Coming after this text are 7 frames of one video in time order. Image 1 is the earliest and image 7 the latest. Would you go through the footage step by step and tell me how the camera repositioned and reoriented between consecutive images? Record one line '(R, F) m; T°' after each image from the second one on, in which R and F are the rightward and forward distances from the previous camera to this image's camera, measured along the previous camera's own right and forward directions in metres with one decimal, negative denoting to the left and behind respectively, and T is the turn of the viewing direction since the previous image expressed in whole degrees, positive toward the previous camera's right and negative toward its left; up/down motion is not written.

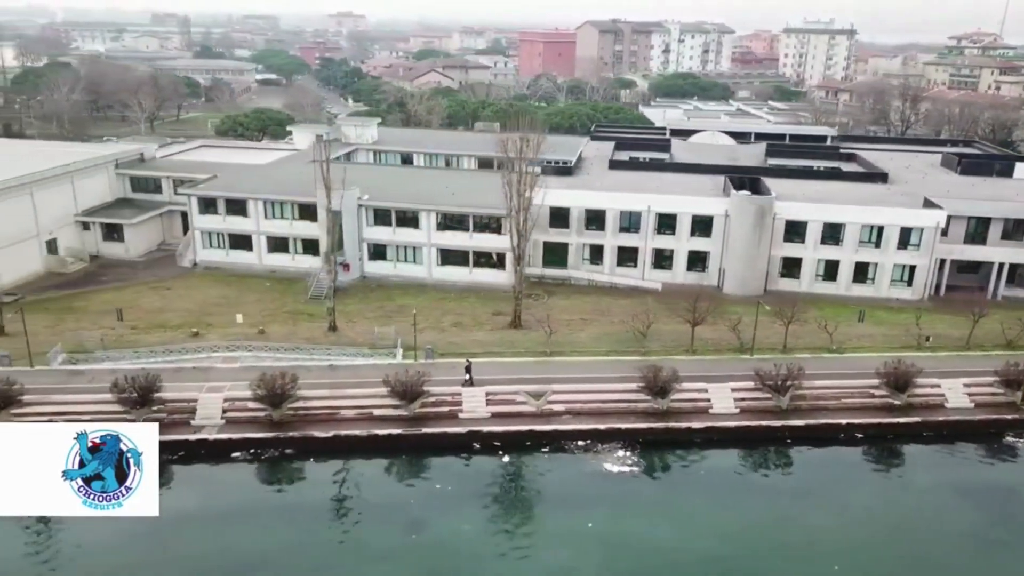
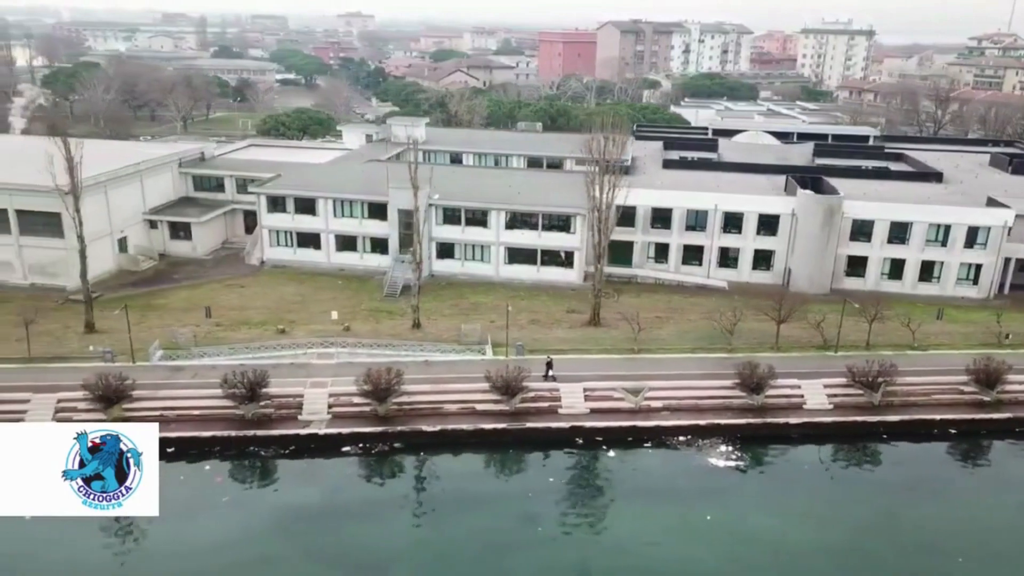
(-2.7, -0.3) m; 0°
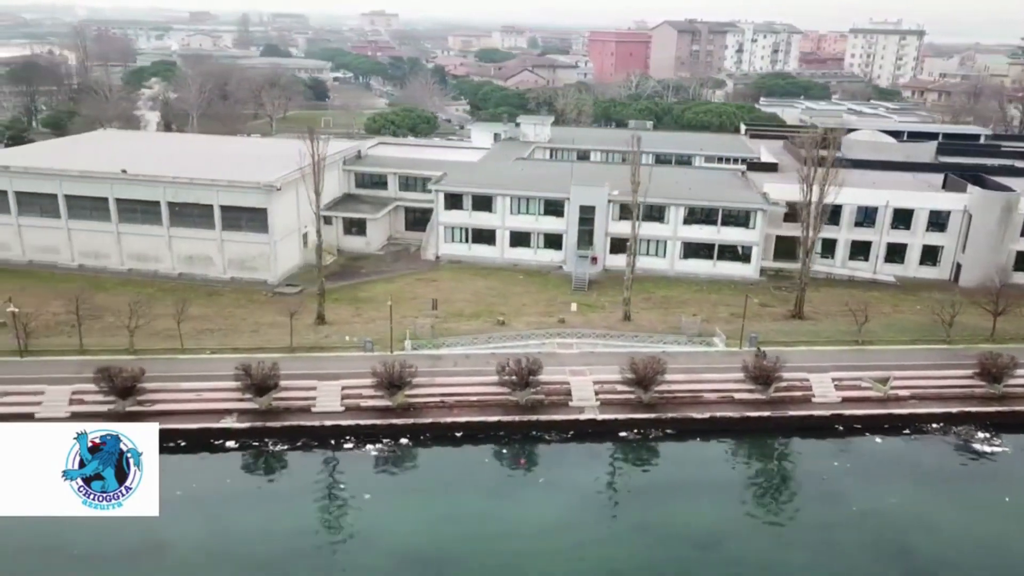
(-7.2, -0.9) m; 0°
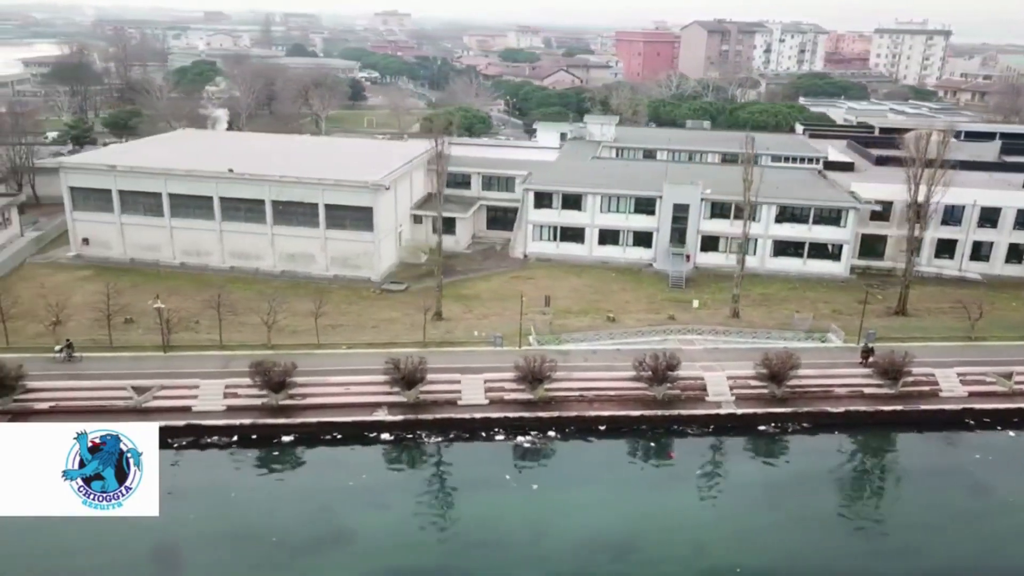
(-3.8, -0.5) m; 0°
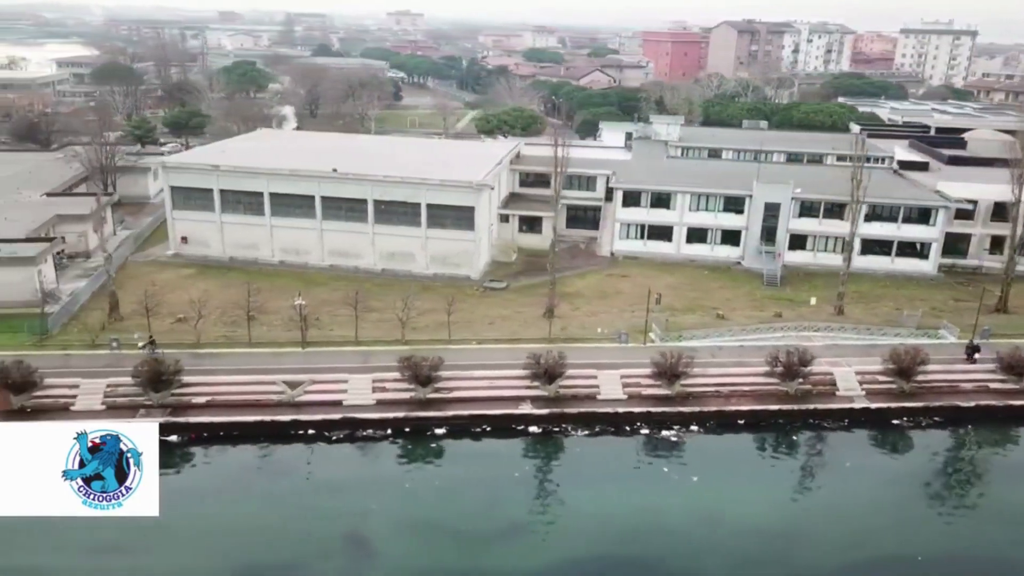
(-3.8, -0.5) m; 0°
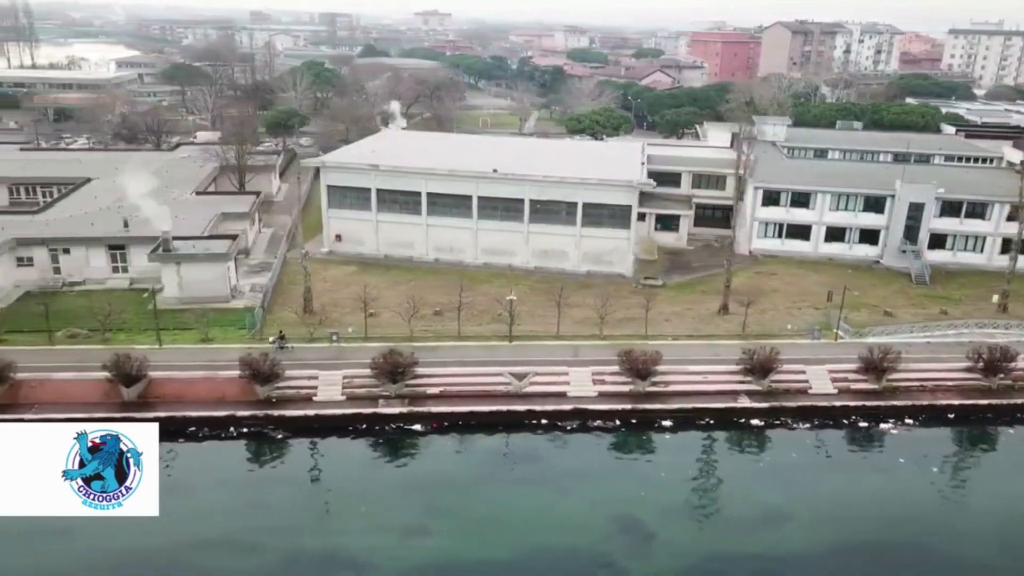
(-5.9, -0.8) m; -1°
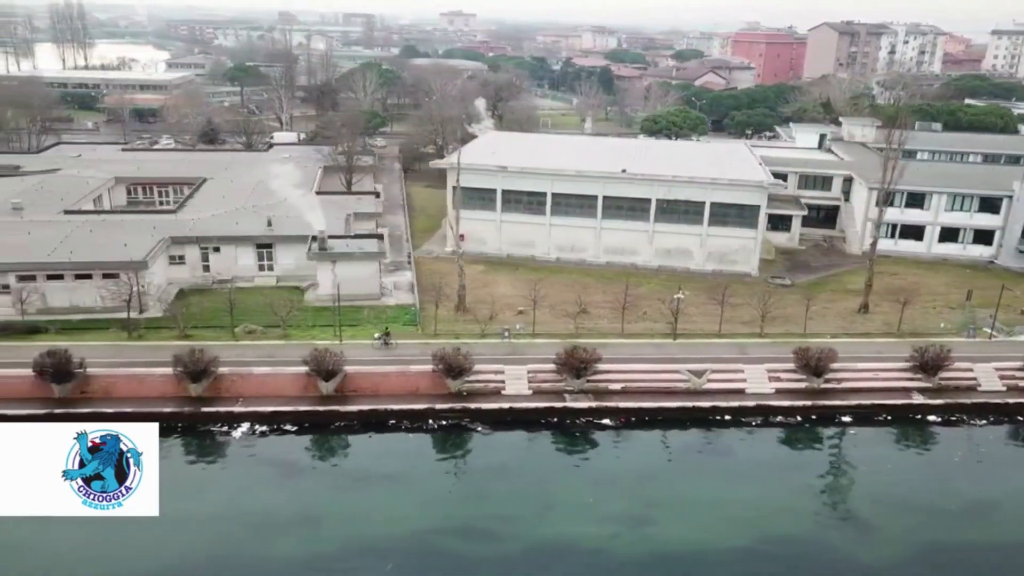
(-4.9, -0.6) m; -1°
